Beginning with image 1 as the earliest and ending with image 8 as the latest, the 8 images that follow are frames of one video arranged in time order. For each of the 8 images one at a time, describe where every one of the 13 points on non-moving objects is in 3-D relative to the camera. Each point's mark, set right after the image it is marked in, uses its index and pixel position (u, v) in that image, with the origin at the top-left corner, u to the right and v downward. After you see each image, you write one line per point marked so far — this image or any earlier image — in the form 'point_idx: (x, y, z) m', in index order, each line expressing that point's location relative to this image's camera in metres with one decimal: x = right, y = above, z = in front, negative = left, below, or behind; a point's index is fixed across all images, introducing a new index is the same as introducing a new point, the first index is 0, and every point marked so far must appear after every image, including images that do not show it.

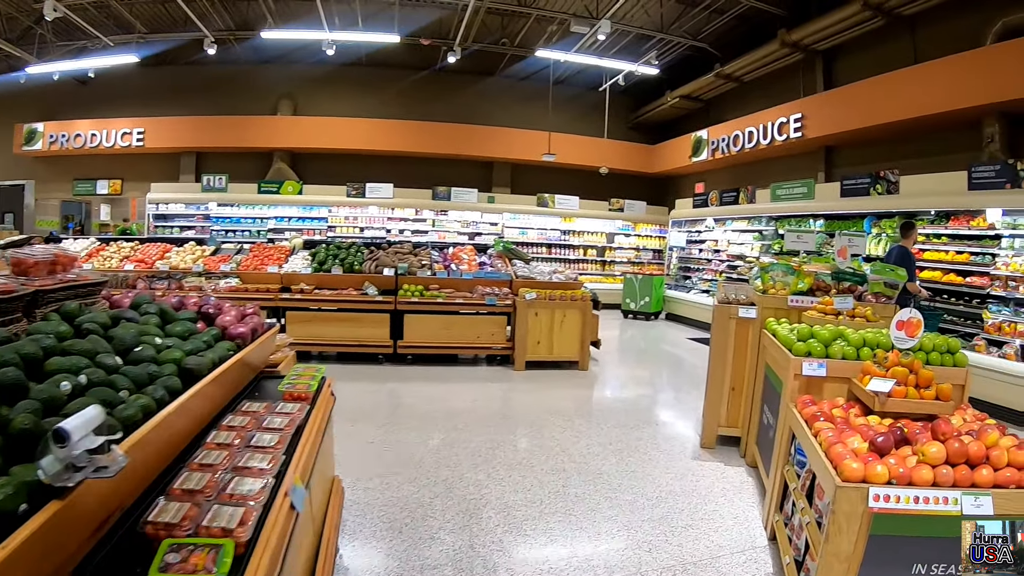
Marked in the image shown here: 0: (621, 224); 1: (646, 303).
0: (+2.9, +1.7, +16.1) m
1: (+2.9, -0.2, +13.1) m
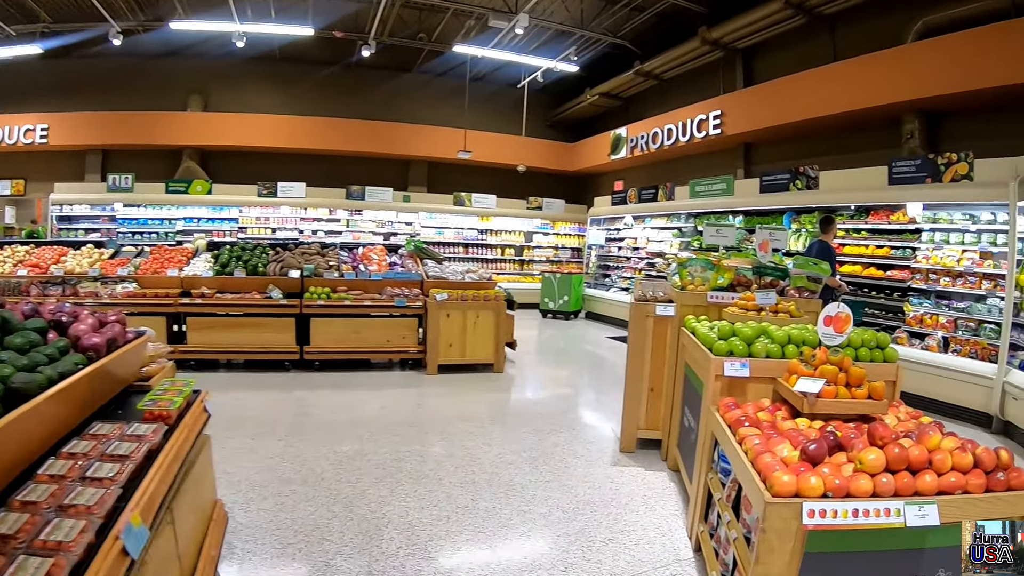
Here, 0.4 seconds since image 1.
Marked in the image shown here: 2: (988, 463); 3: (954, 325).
0: (+0.7, +1.7, +15.5) m
1: (+1.1, -0.2, +12.5) m
2: (+1.6, -0.6, +2.2) m
3: (+4.2, -0.3, +5.6) m
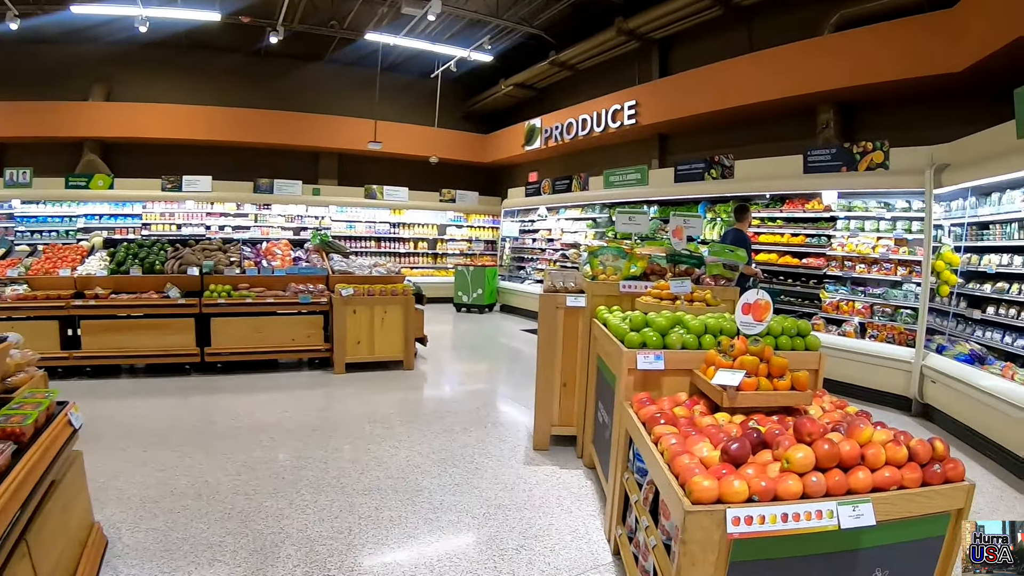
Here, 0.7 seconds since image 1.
0: (-1.5, +1.8, +14.9) m
1: (-0.7, -0.1, +12.0) m
2: (+1.2, -0.5, +1.8) m
3: (+3.3, -0.2, +5.6) m
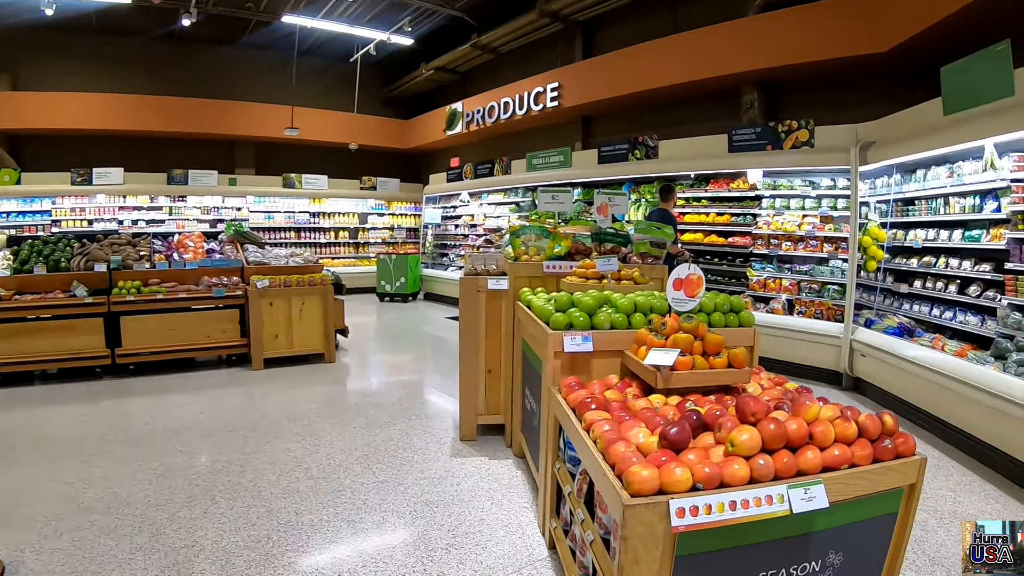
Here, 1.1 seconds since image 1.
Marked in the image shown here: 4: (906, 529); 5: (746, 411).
0: (-3.2, +2.0, +14.3) m
1: (-2.1, +0.1, +11.6) m
2: (+1.0, -0.4, +1.6) m
3: (+2.6, 0.0, +5.6) m
4: (+1.1, -0.7, +1.7) m
5: (+0.6, -0.3, +1.6) m
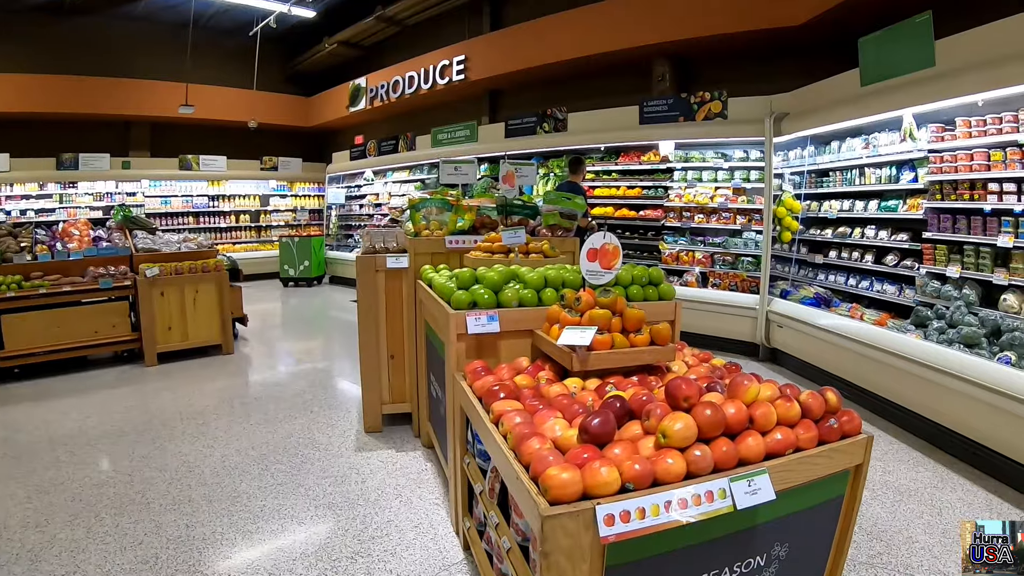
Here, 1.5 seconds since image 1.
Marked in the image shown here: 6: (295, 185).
0: (-5.2, +2.3, +13.3) m
1: (-3.7, +0.3, +10.8) m
2: (+0.7, -0.3, +1.4) m
3: (+1.8, +0.3, +5.6) m
4: (+0.8, -0.6, +1.5) m
5: (+0.4, -0.2, +1.3) m
6: (-4.9, +2.3, +13.6) m
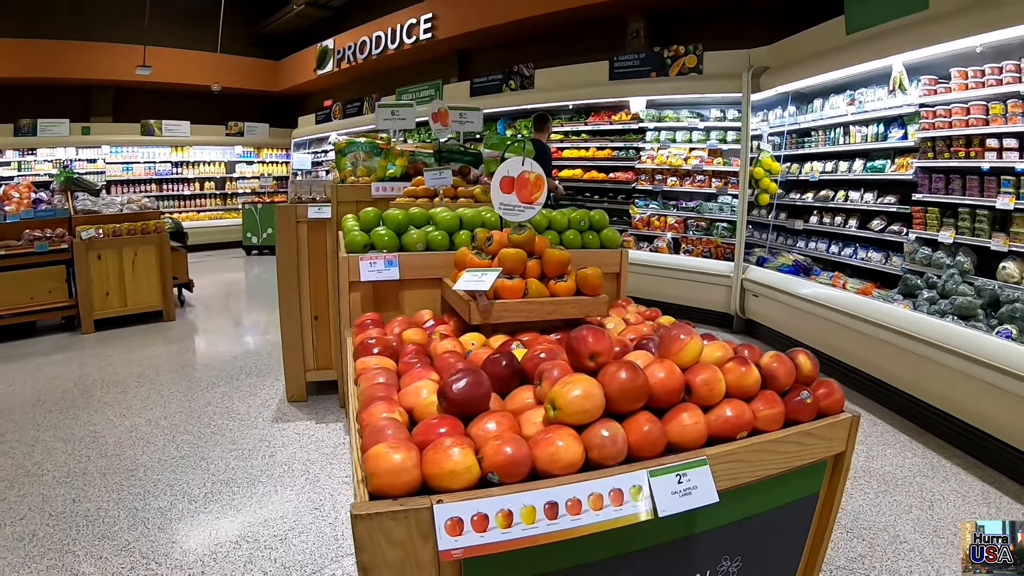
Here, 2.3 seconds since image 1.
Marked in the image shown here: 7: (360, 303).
0: (-5.8, +2.9, +12.6) m
1: (-4.2, +0.9, +10.3) m
2: (+0.4, -0.2, +1.0) m
3: (+1.4, +0.5, +5.2) m
4: (+0.6, -0.4, +1.1) m
5: (+0.1, -0.1, +0.9) m
6: (-5.5, +3.0, +12.9) m
7: (-0.5, -0.1, +1.8) m
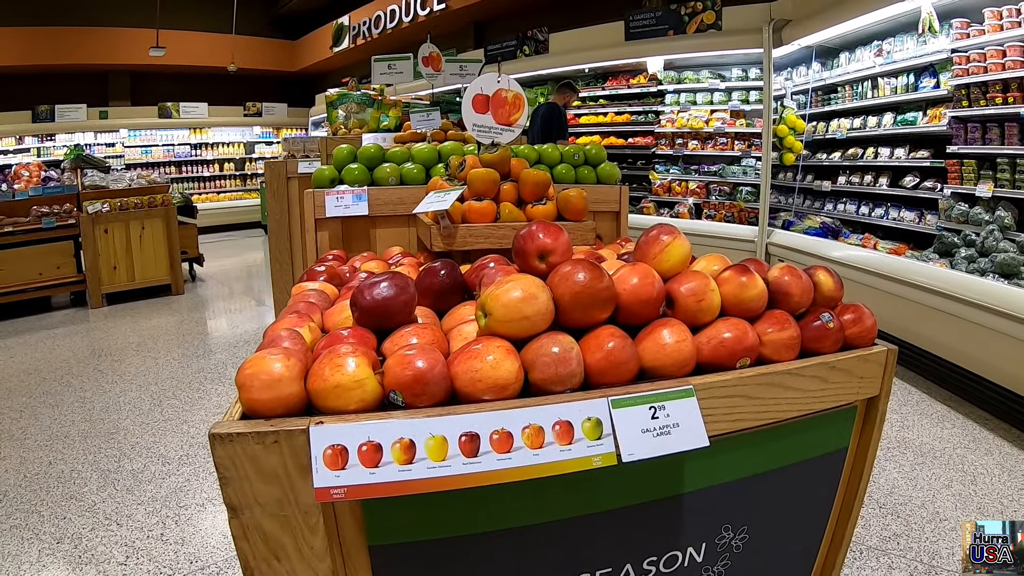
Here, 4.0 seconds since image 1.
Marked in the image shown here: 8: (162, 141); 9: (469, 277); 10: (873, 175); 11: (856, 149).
0: (-5.4, +3.4, +12.6) m
1: (-3.9, +1.2, +10.2) m
2: (+0.4, 0.0, +0.8) m
3: (+1.5, +0.8, +4.9) m
4: (+0.5, -0.3, +0.9) m
5: (0.0, 0.0, +0.7) m
6: (-5.1, +3.4, +12.8) m
7: (-0.5, +0.1, +1.7) m
8: (-7.2, +3.0, +11.7) m
9: (0.0, 0.0, +0.8) m
10: (+2.1, +0.7, +3.6) m
11: (+2.1, +0.9, +3.7) m
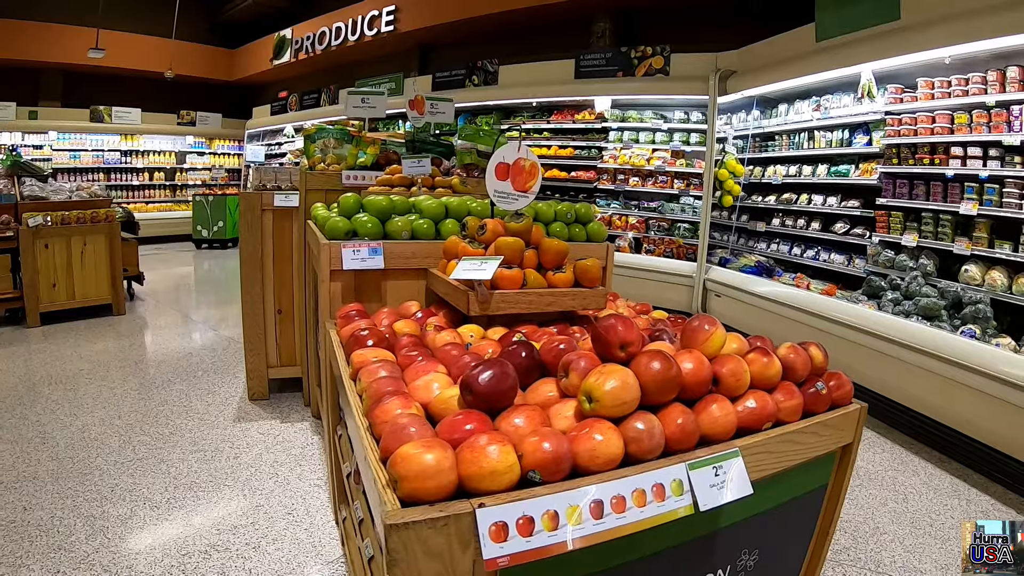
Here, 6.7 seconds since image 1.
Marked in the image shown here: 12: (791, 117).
0: (-6.6, +3.1, +12.2) m
1: (-4.8, +0.9, +9.9) m
2: (+0.5, -0.1, +1.0) m
3: (+1.2, +0.5, +5.2) m
4: (+0.6, -0.4, +1.1) m
5: (+0.1, -0.1, +0.9) m
6: (-6.2, +3.1, +12.4) m
7: (-0.5, 0.0, +1.8) m
8: (-8.2, +2.7, +11.1) m
9: (+0.1, -0.1, +1.0) m
10: (+1.9, +0.5, +4.0) m
11: (+1.9, +0.6, +4.1) m
12: (+1.8, +1.2, +4.1) m
